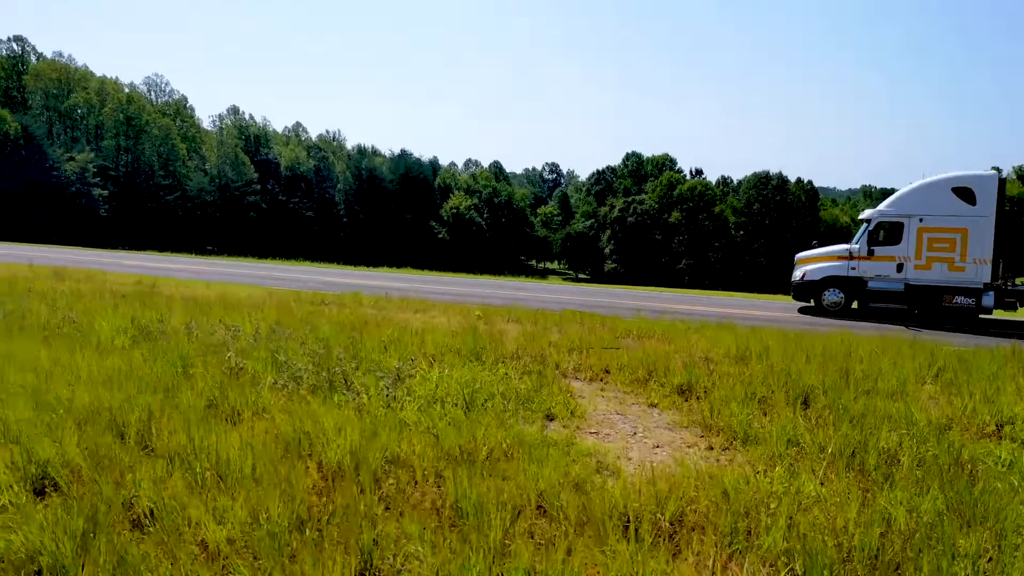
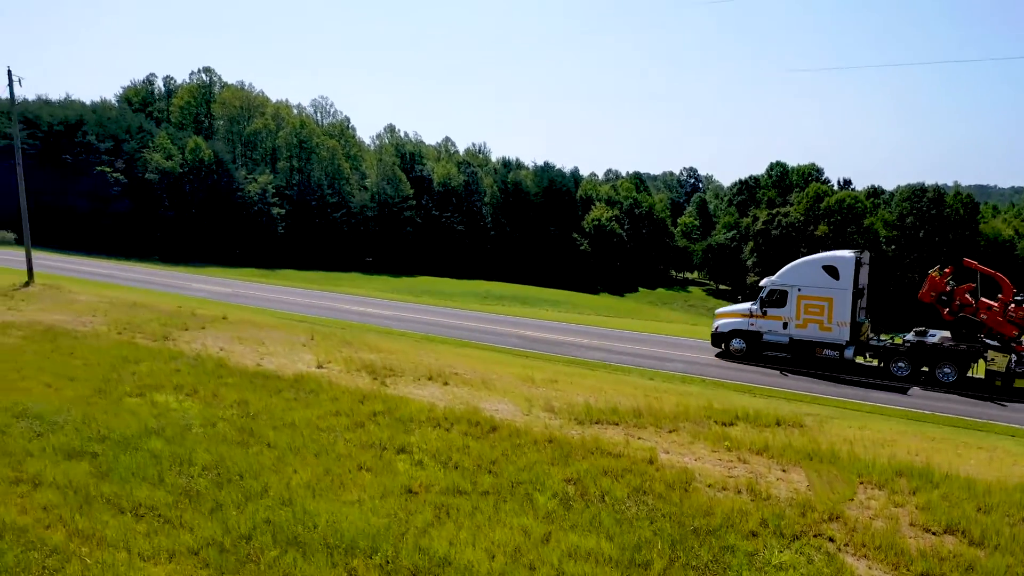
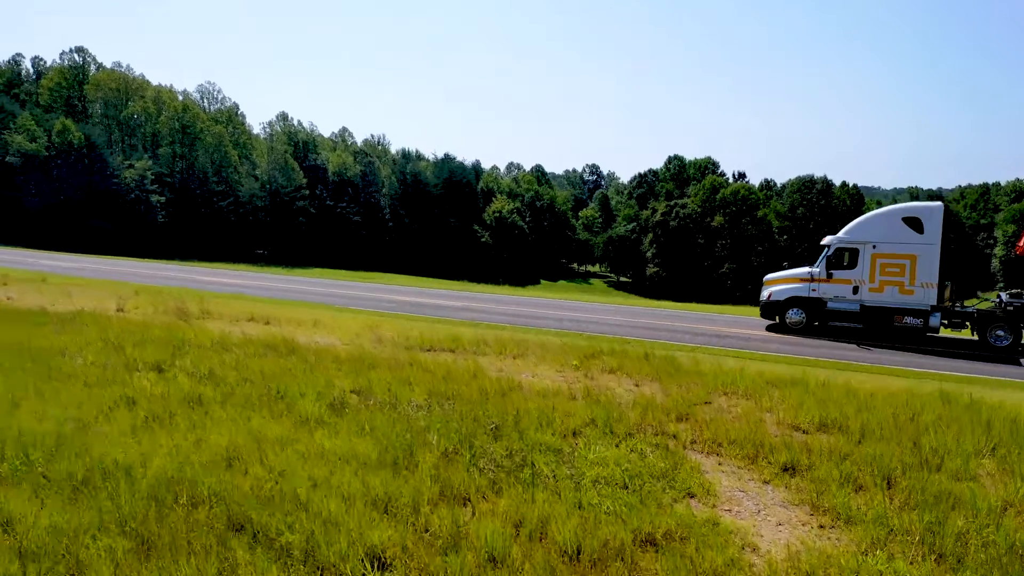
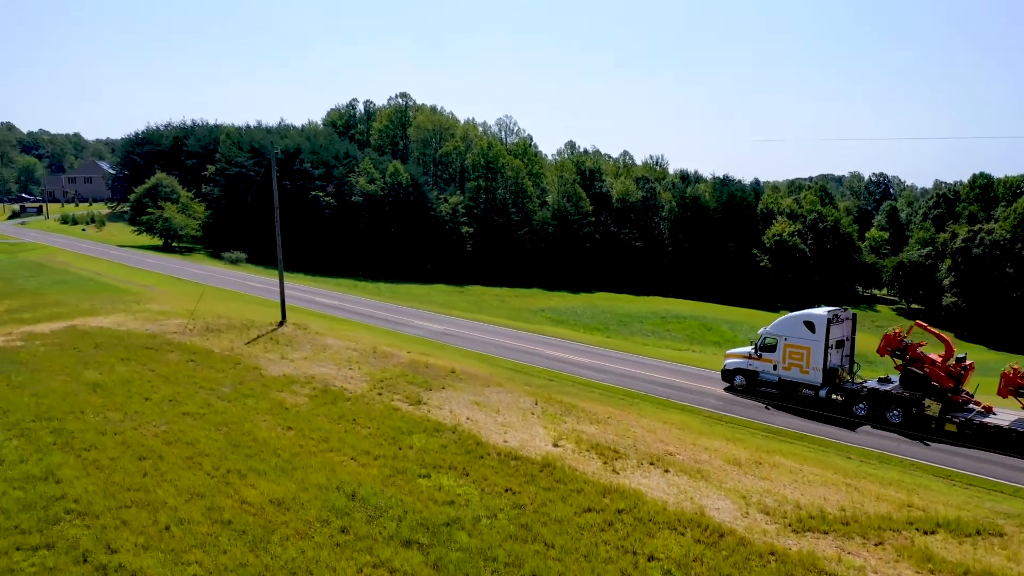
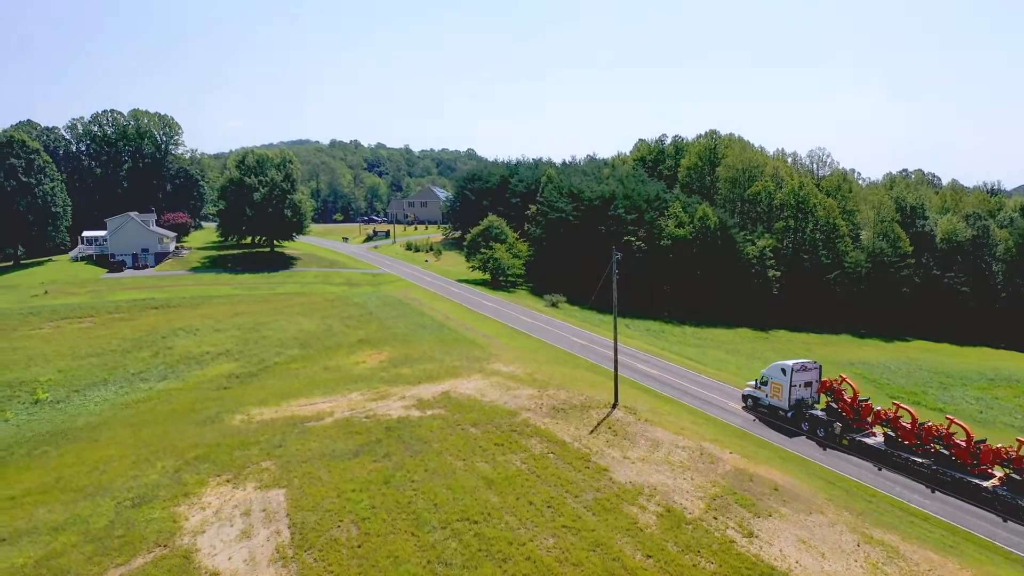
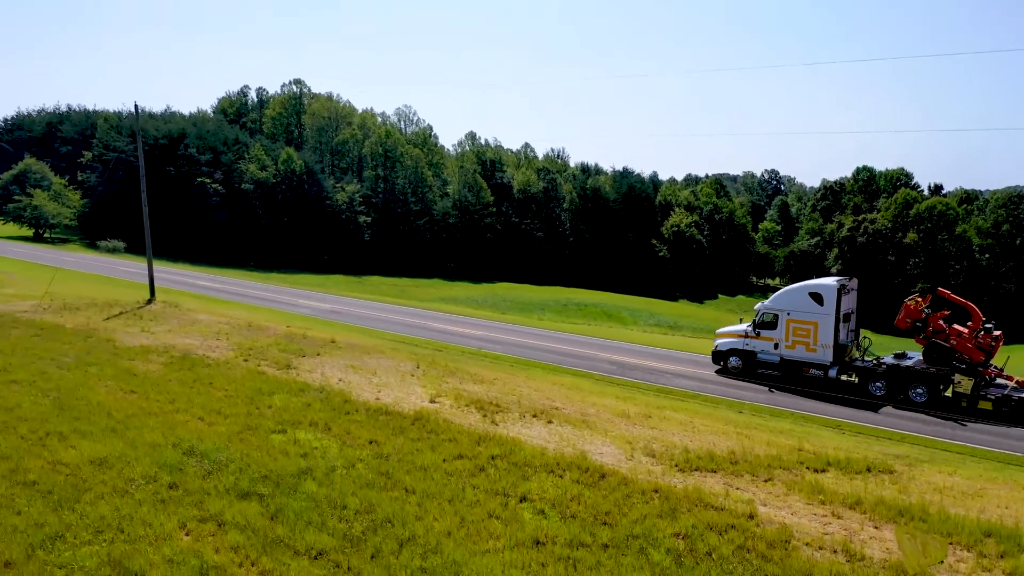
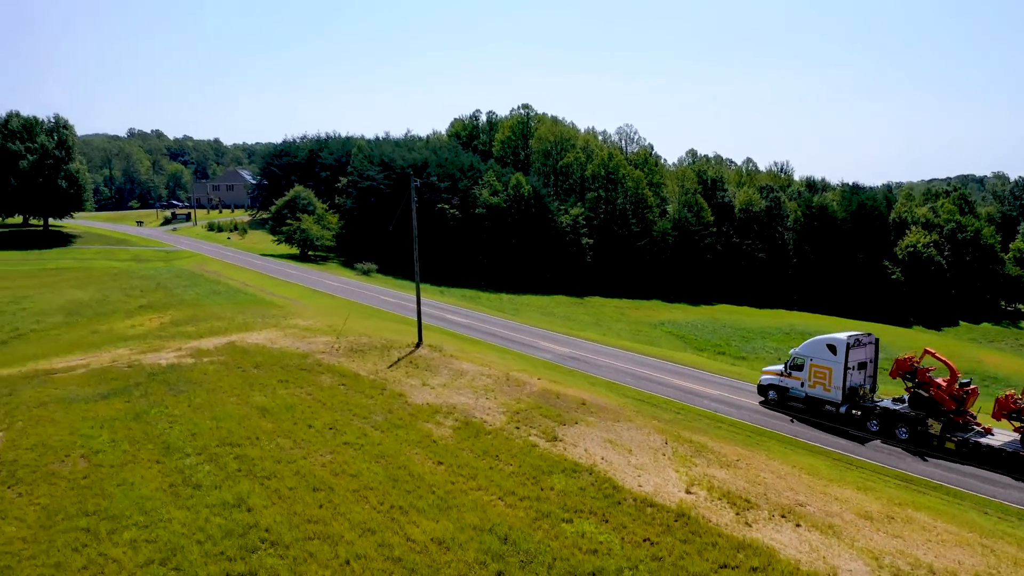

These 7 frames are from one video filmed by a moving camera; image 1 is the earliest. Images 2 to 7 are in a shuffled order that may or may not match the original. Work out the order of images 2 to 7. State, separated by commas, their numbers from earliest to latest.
3, 2, 6, 4, 7, 5
